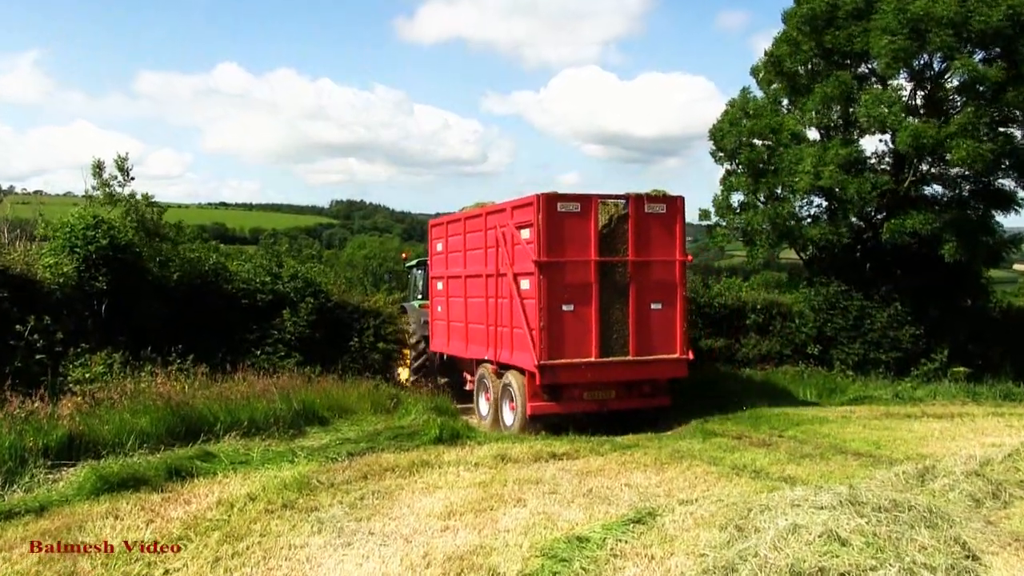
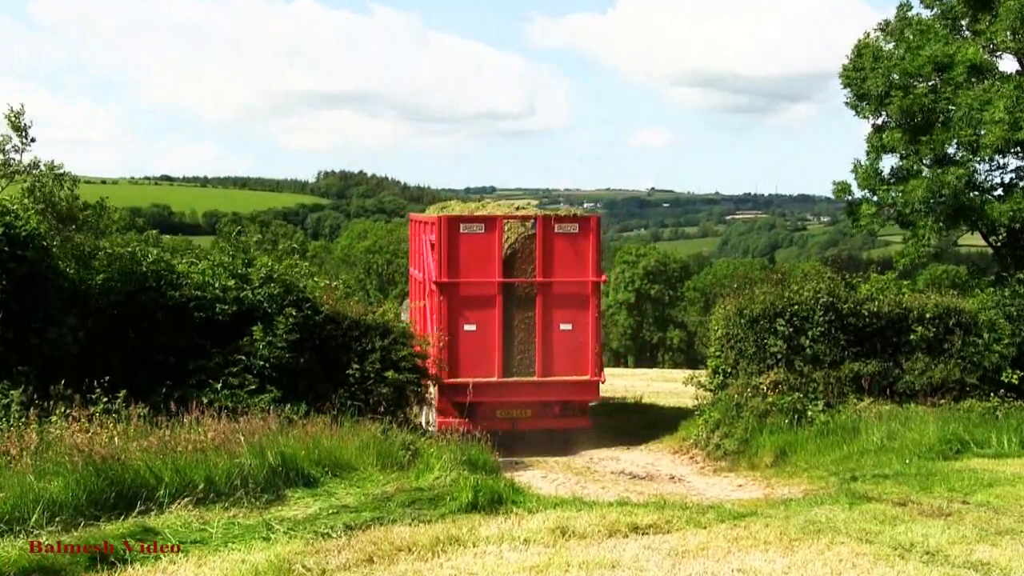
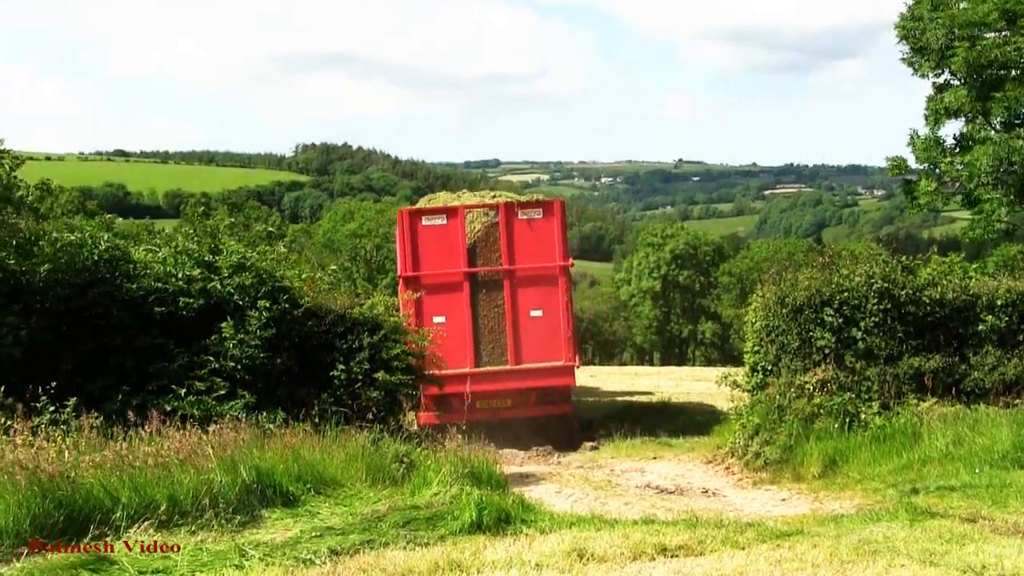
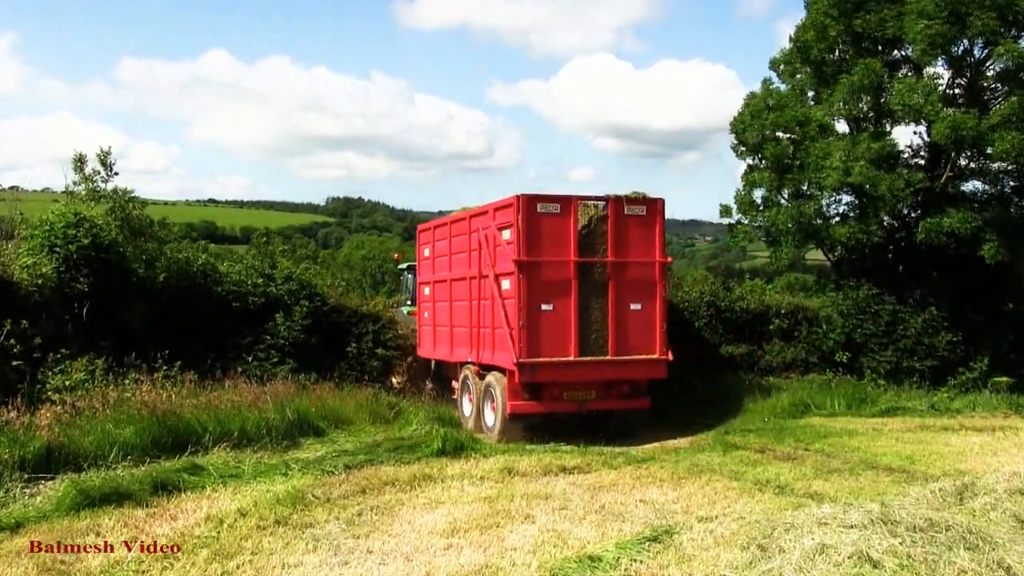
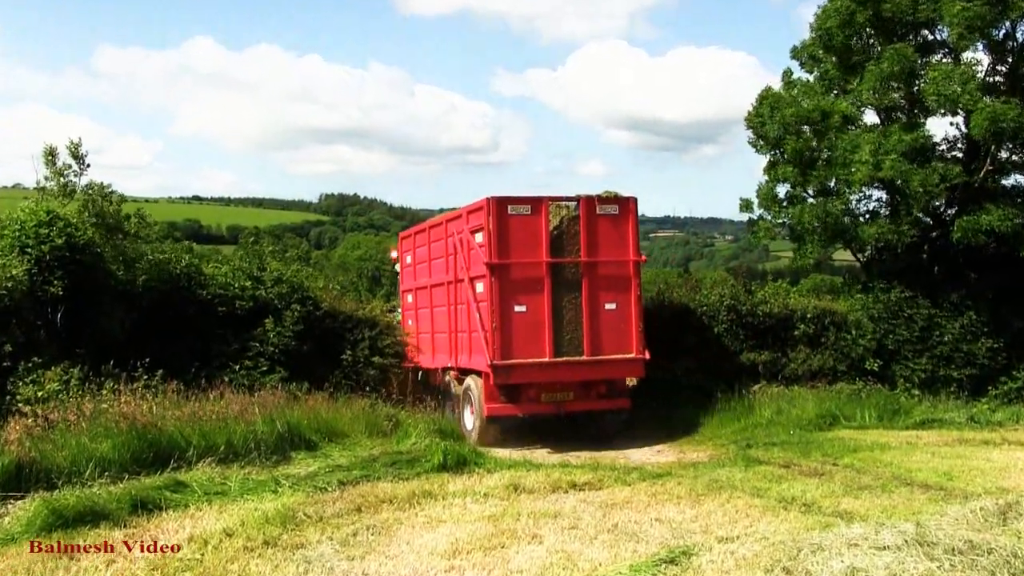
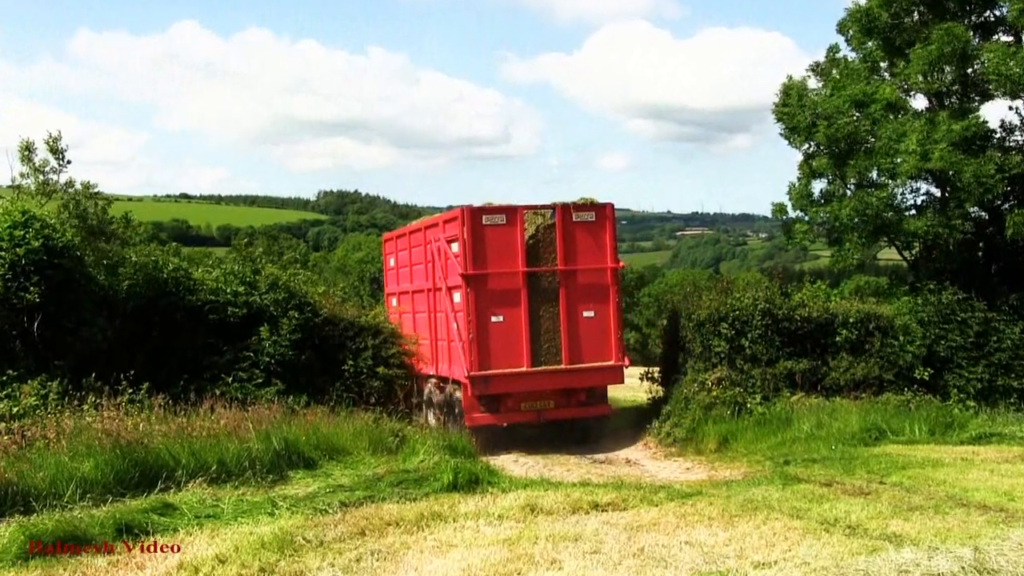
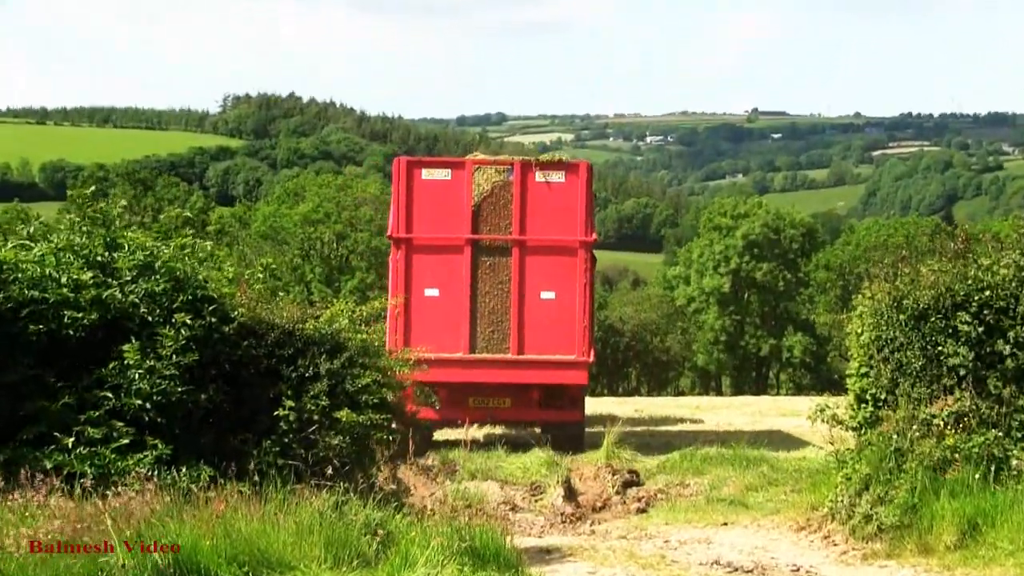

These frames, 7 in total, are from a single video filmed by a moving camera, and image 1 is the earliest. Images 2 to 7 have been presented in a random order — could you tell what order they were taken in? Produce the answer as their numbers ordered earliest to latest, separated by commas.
4, 5, 6, 2, 3, 7
